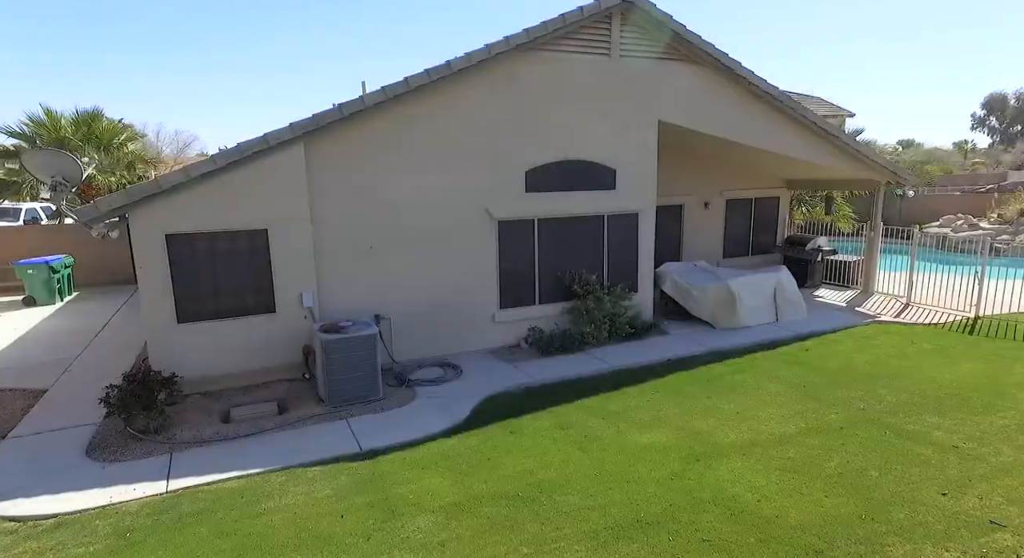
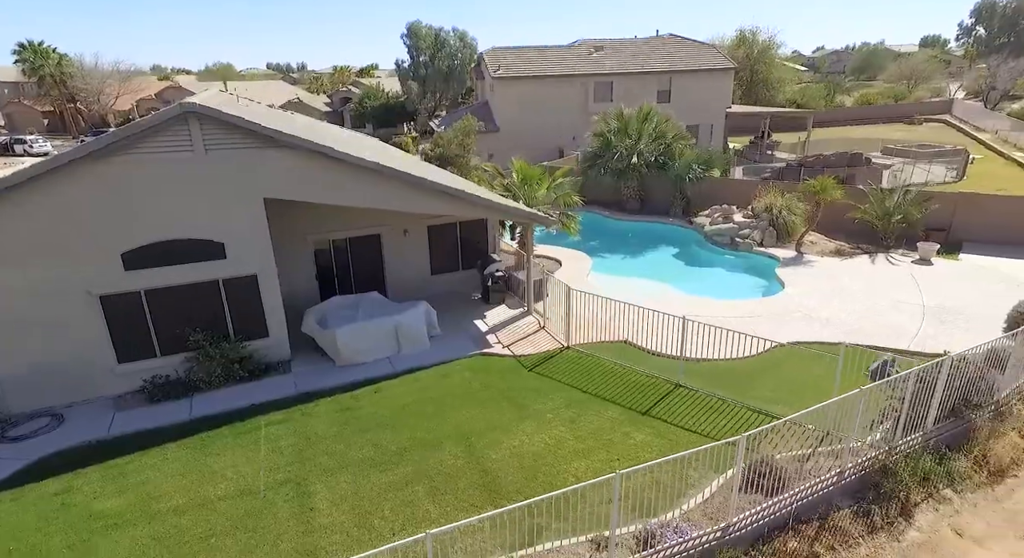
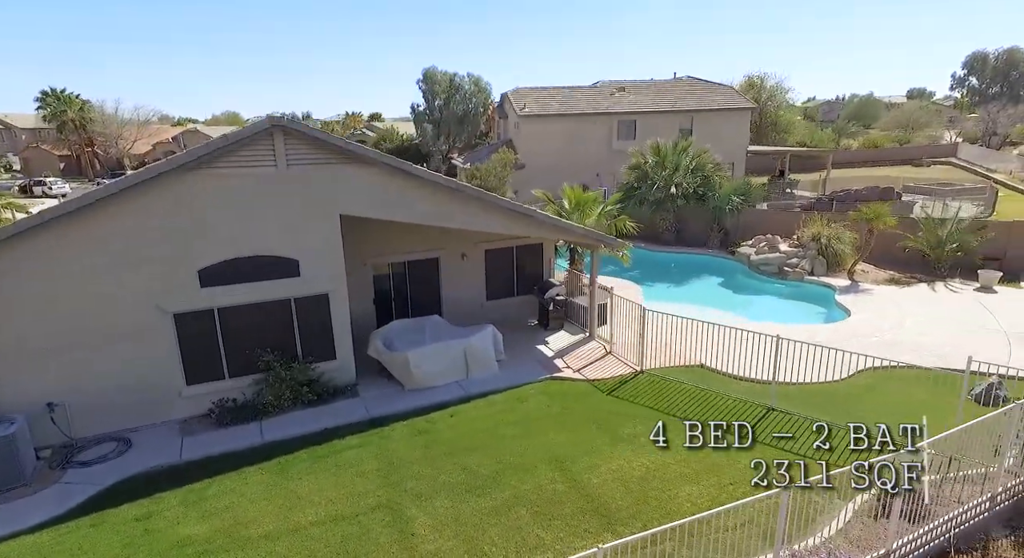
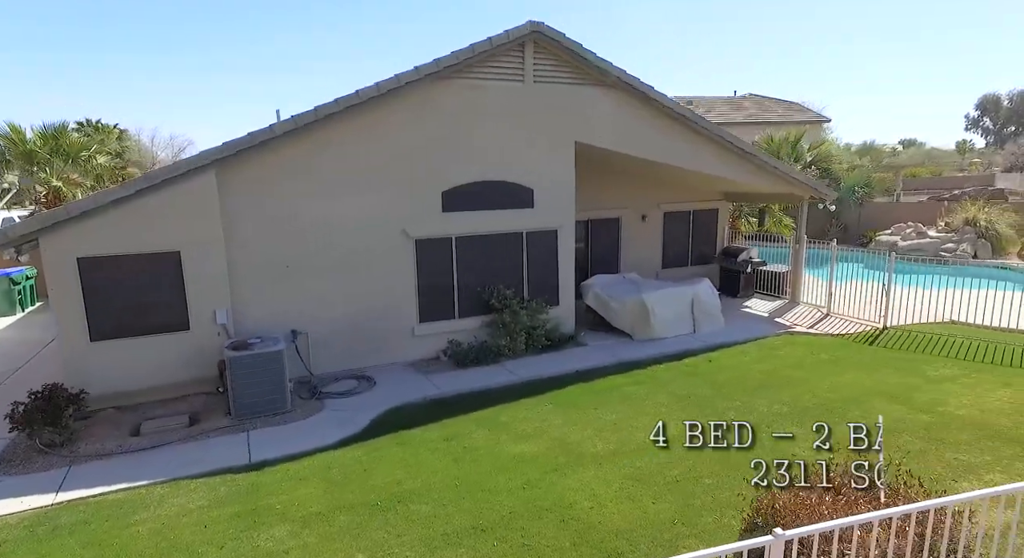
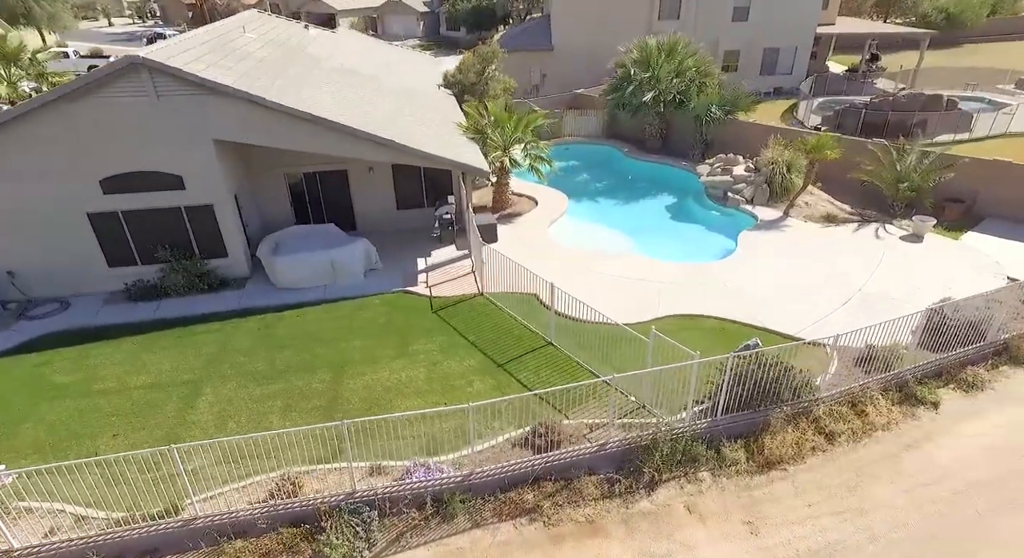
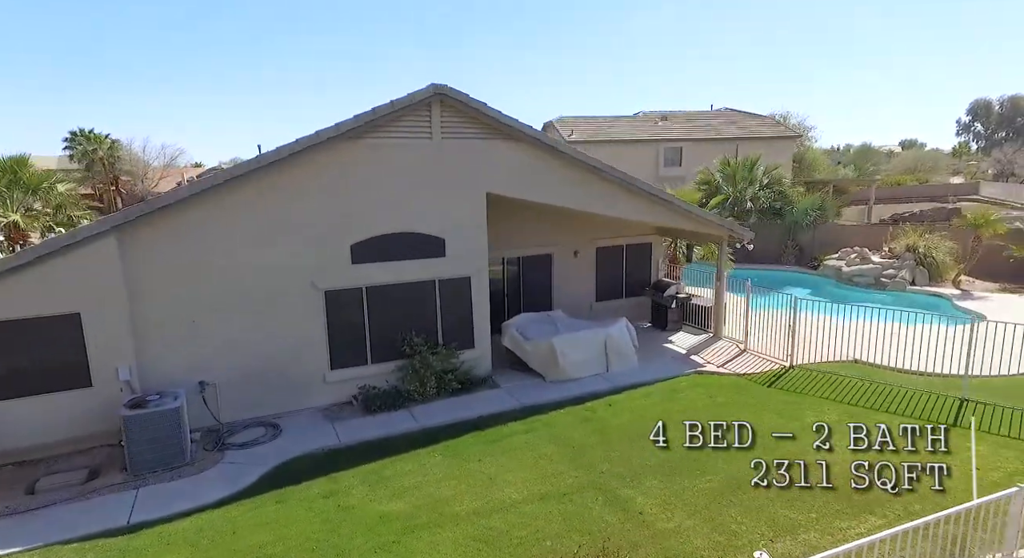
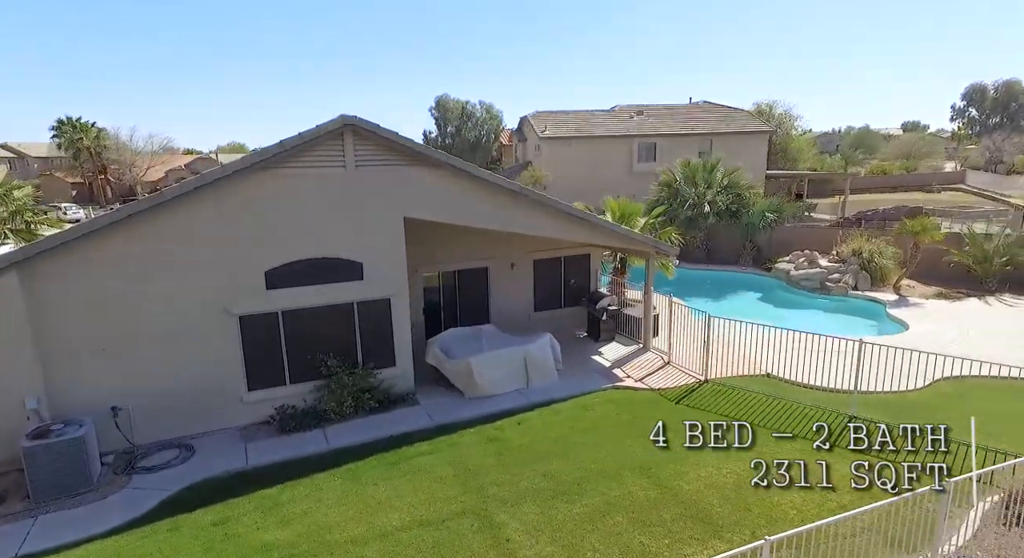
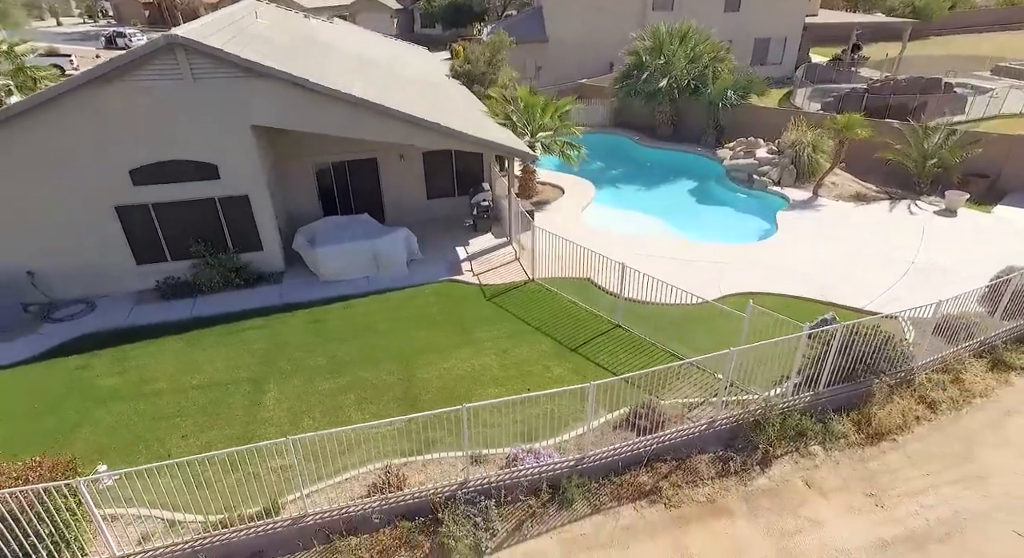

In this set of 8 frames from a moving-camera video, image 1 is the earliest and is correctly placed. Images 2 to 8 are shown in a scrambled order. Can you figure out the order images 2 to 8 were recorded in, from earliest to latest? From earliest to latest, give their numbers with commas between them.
4, 6, 7, 3, 2, 8, 5
